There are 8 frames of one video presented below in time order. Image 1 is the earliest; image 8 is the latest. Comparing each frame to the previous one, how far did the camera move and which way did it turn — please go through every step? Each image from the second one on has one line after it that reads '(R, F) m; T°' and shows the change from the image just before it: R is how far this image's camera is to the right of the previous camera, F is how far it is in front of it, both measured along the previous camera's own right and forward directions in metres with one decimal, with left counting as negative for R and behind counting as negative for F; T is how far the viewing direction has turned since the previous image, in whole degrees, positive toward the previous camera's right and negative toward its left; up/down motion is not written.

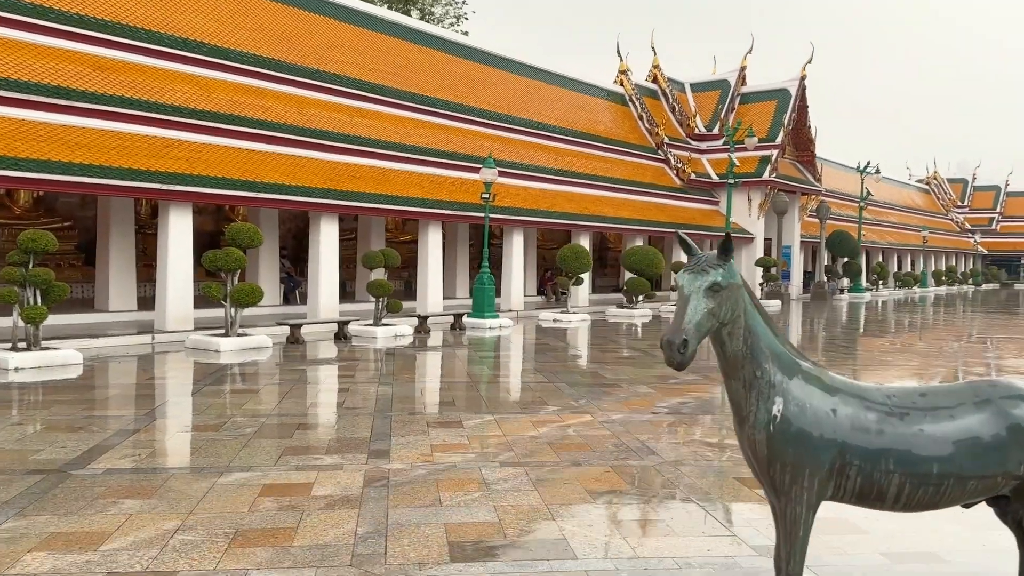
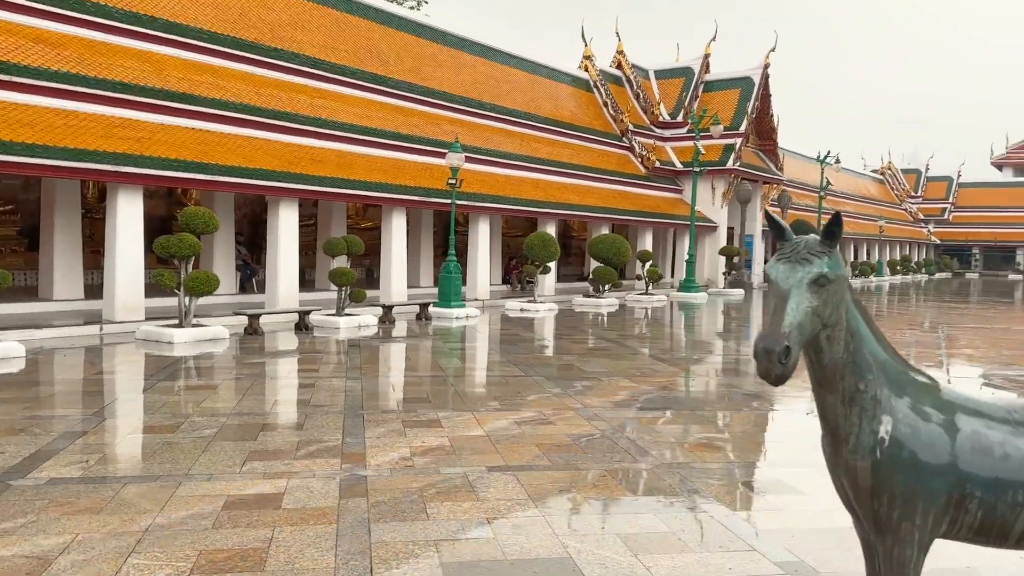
(-0.2, +0.4) m; +3°
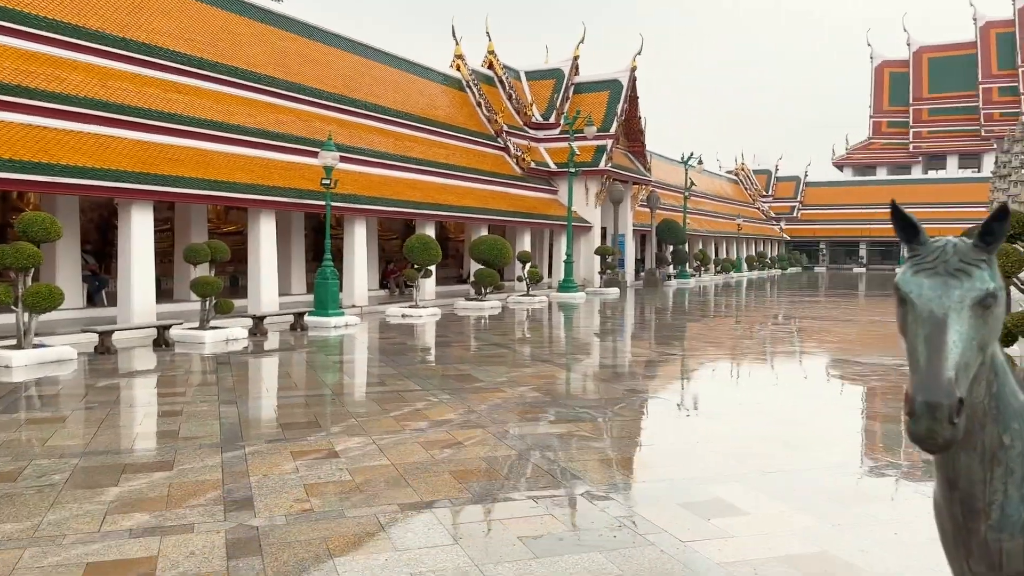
(-0.2, +0.5) m; +9°
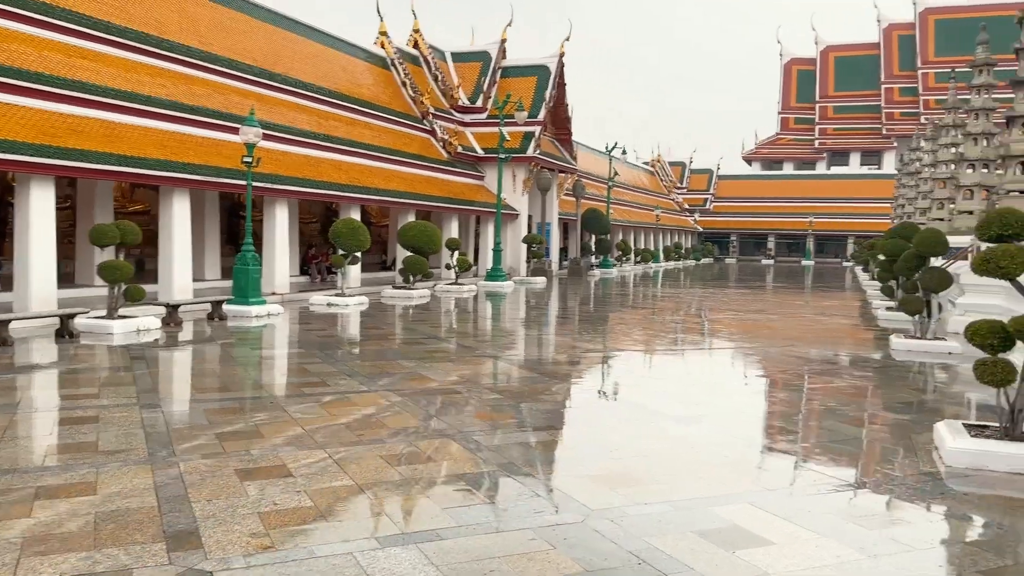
(-0.4, +0.6) m; +6°
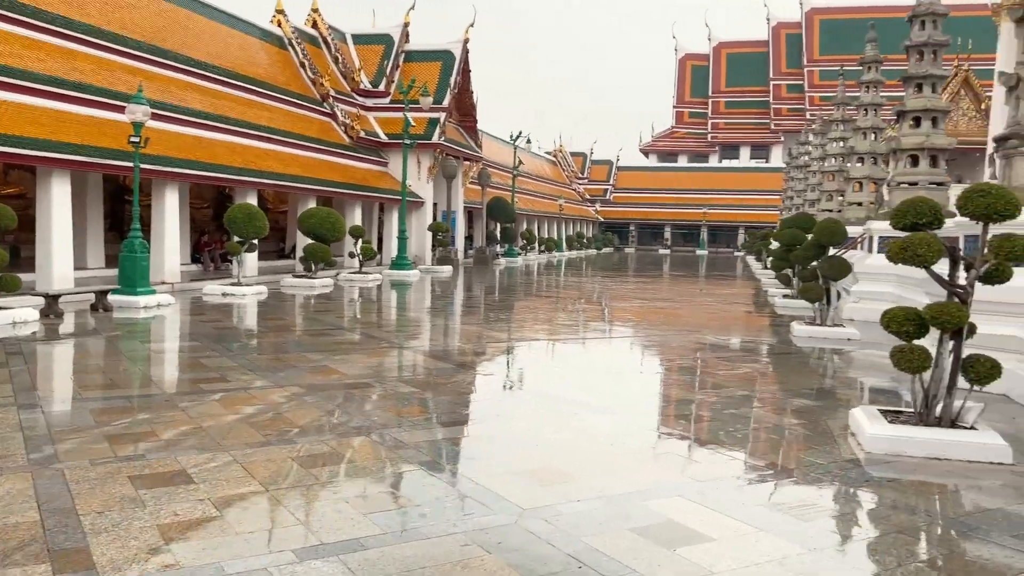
(-0.1, +0.2) m; +7°
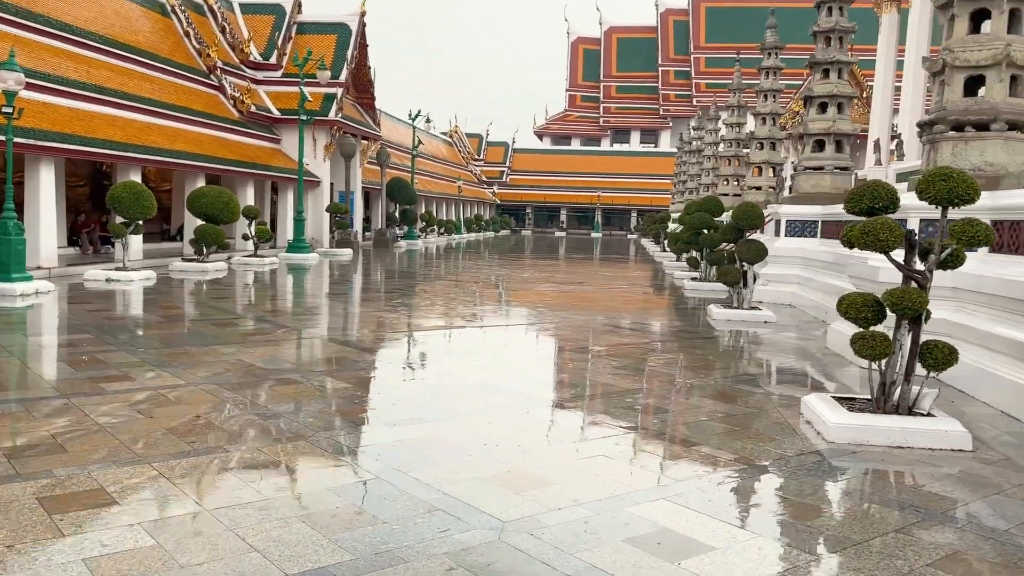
(-0.3, +0.4) m; +7°
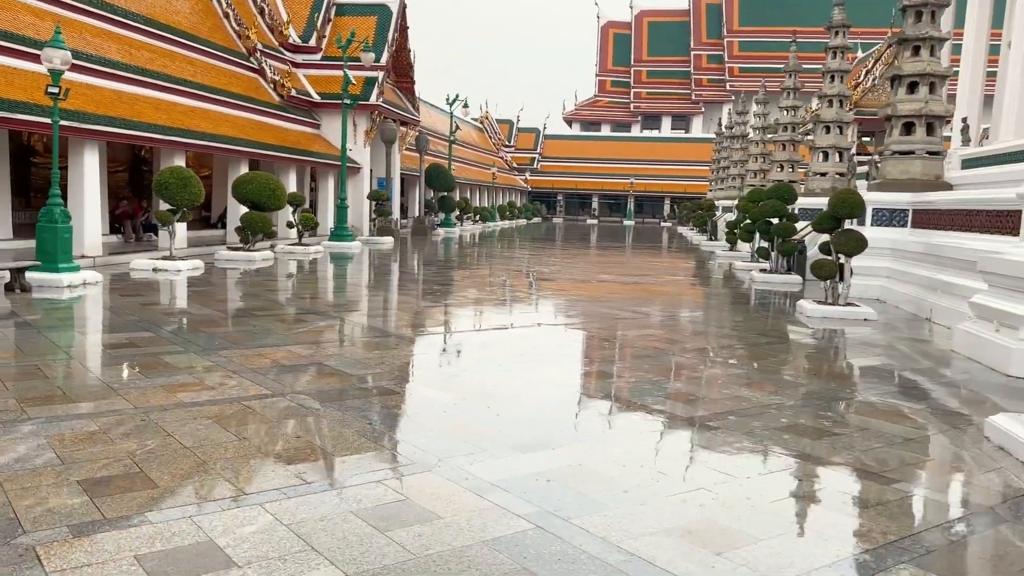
(-0.6, +0.7) m; -2°
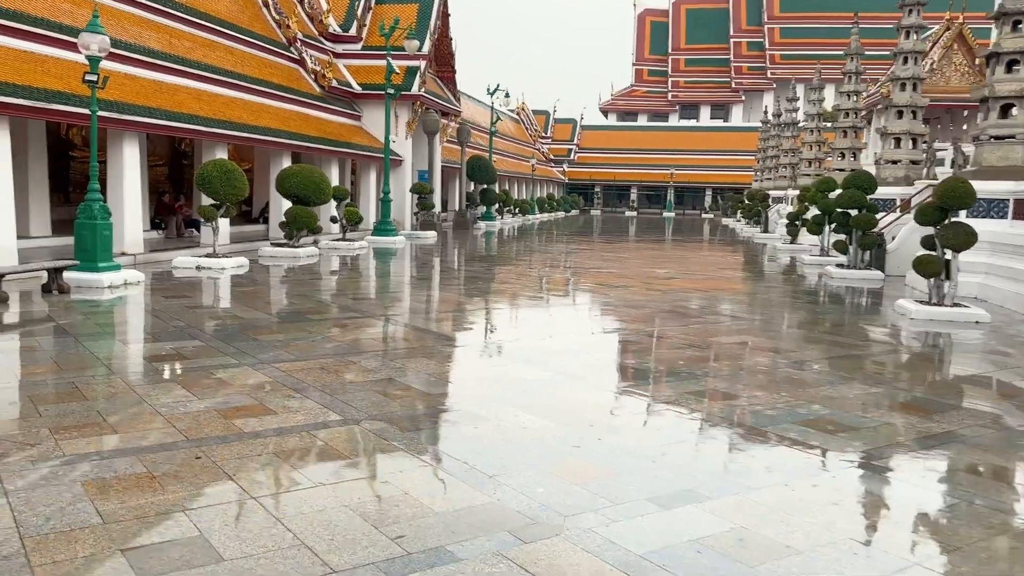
(-0.4, +0.8) m; -2°
